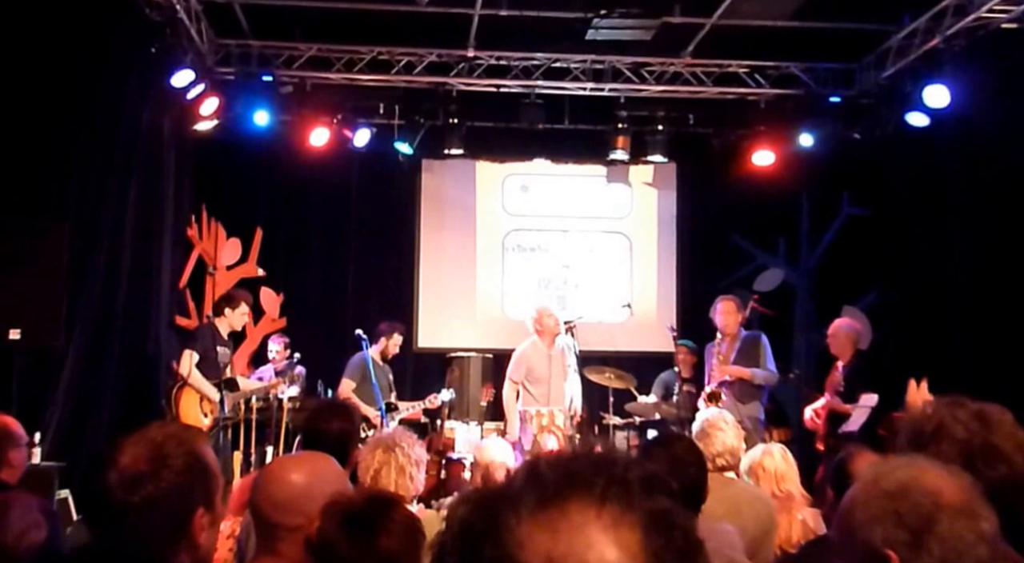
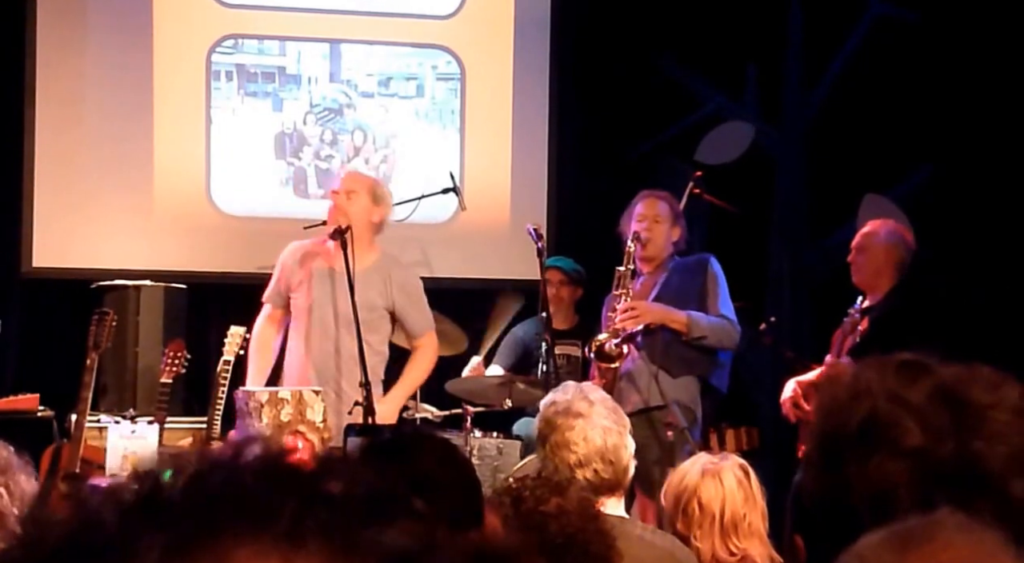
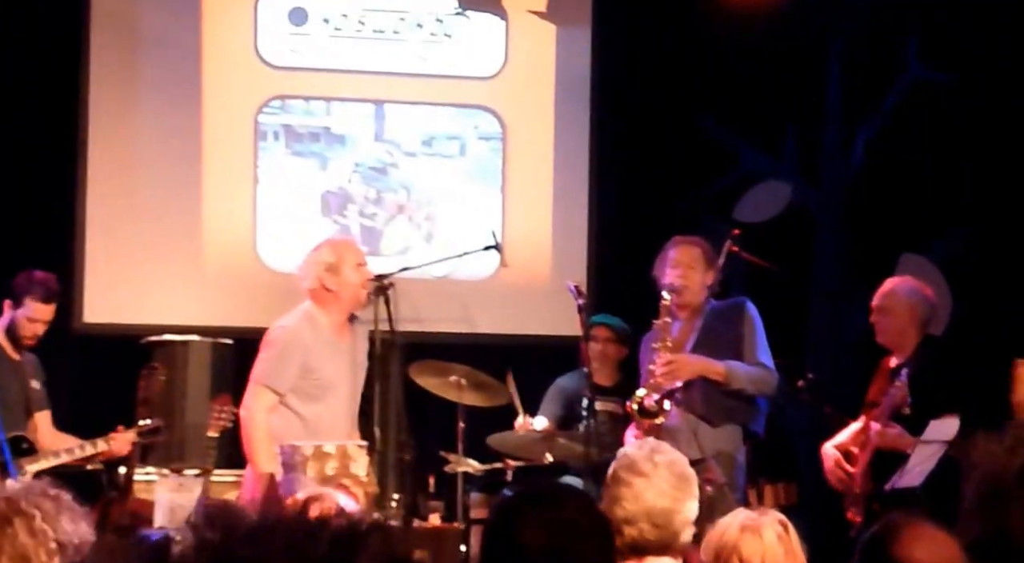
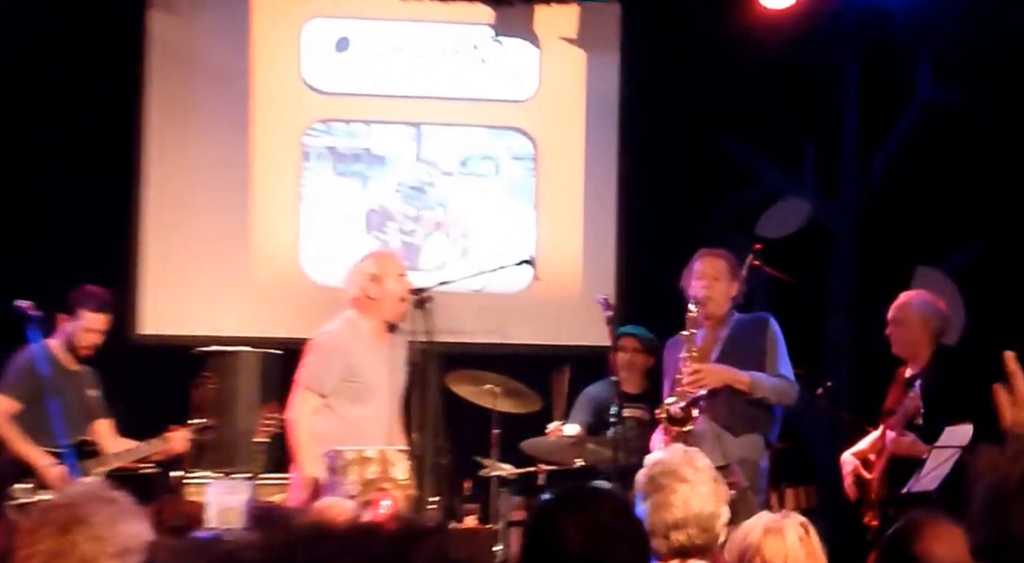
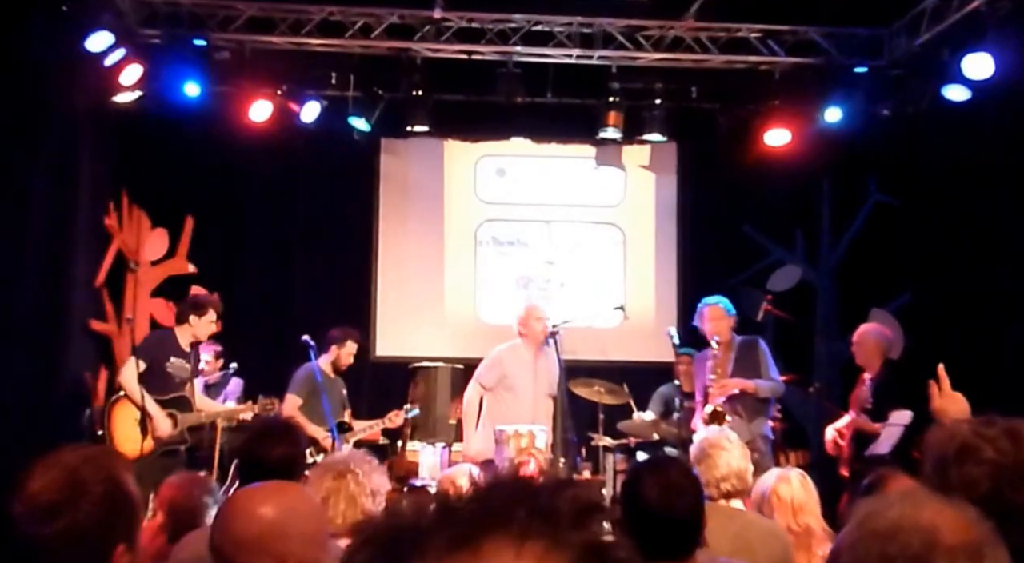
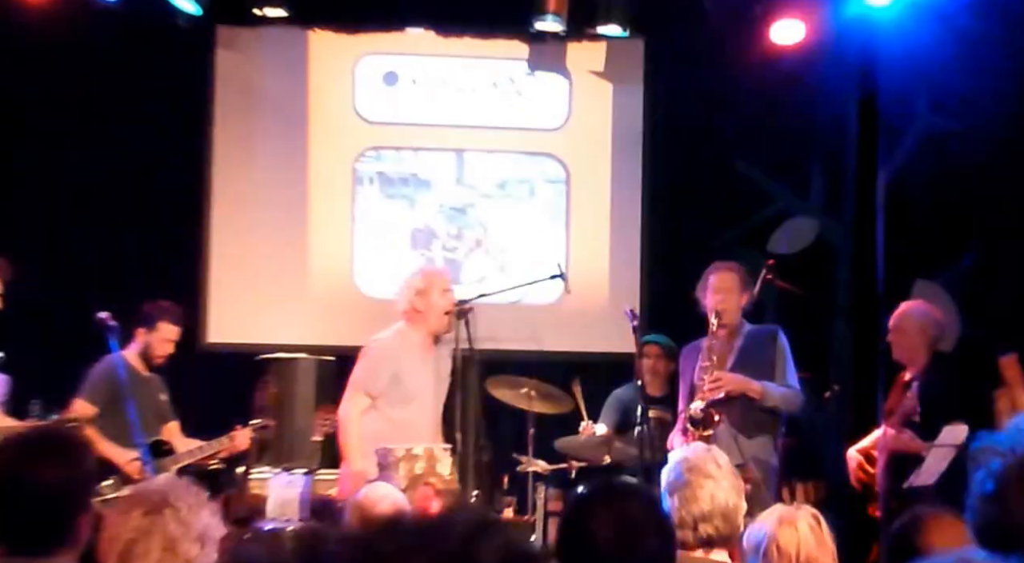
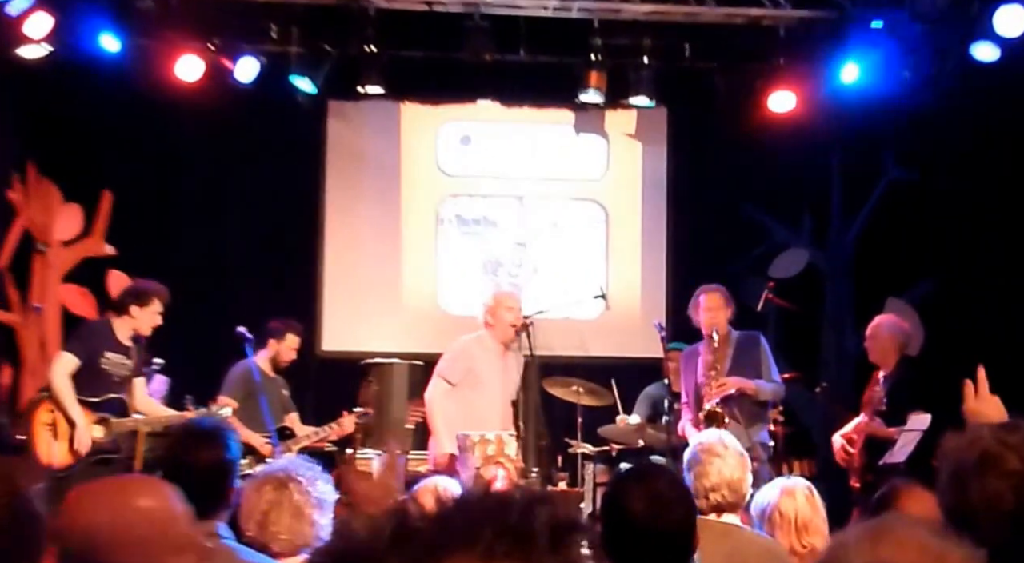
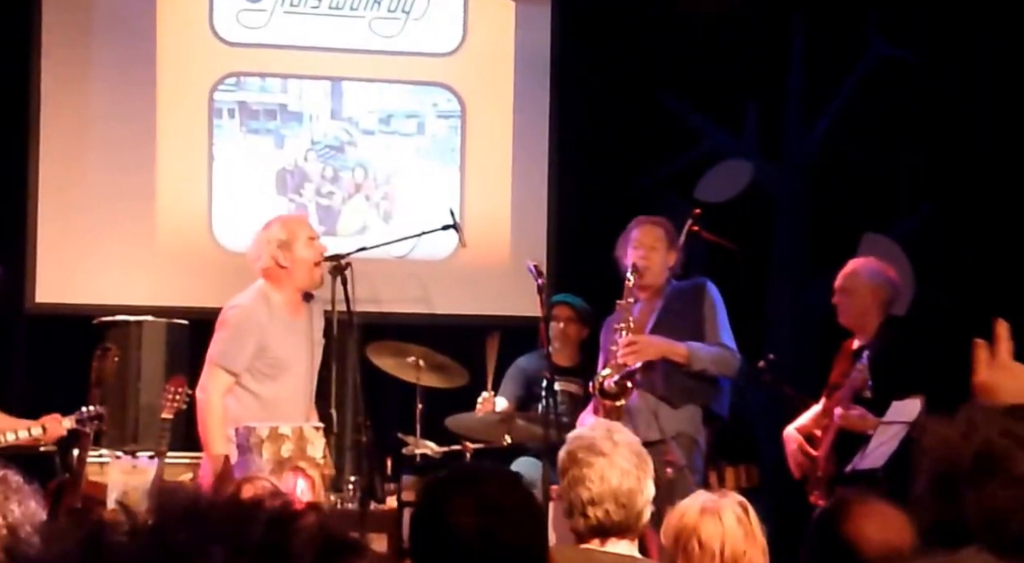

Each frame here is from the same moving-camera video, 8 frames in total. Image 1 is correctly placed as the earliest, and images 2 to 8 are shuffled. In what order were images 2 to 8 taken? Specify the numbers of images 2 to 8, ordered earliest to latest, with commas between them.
5, 7, 6, 4, 3, 8, 2
